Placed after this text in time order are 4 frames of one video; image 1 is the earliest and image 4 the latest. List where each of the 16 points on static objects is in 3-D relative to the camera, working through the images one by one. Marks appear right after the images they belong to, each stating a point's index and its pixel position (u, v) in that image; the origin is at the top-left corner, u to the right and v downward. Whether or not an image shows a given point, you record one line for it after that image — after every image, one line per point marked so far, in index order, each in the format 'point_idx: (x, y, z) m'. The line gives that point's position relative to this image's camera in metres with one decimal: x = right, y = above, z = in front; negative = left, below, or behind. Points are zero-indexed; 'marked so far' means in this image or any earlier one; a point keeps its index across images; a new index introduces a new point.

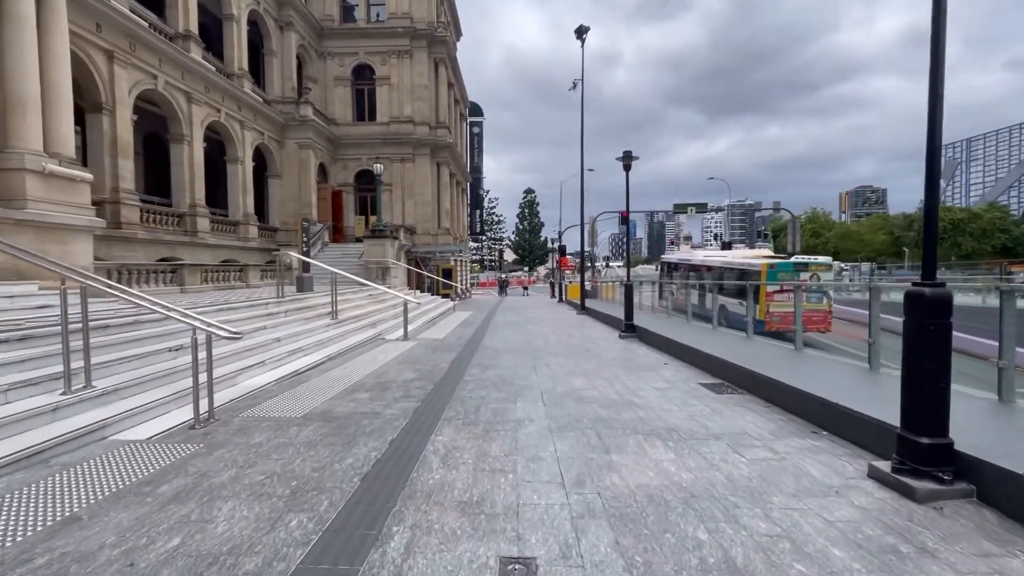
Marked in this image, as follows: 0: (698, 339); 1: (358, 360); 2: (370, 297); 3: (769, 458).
0: (+4.6, -1.2, +12.0) m
1: (-3.0, -1.5, +9.5) m
2: (-4.9, -0.3, +16.5) m
3: (+2.4, -1.6, +4.4) m
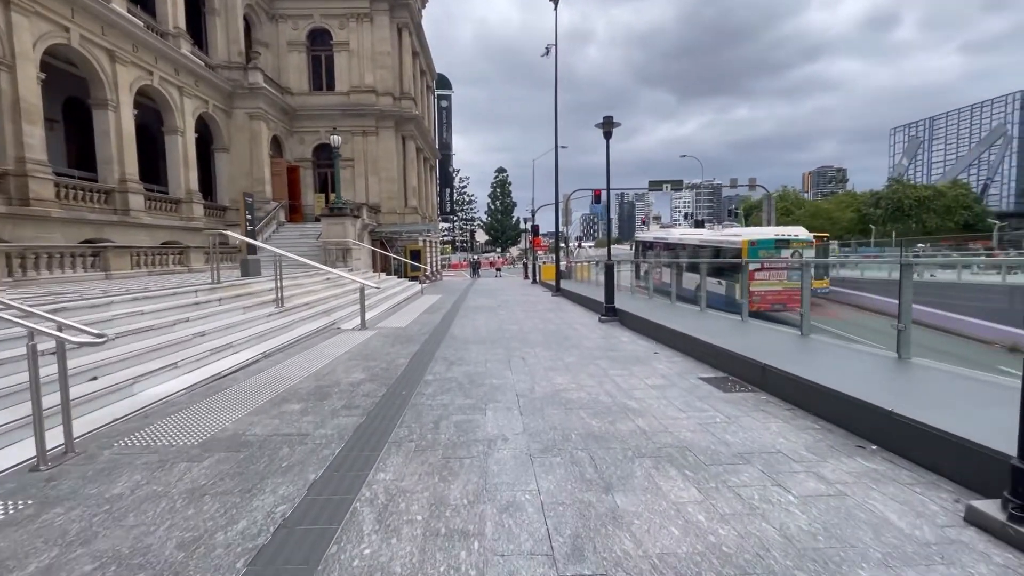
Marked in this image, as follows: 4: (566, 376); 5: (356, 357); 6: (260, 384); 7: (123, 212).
0: (+4.0, -0.8, +11.0) m
1: (-3.5, -1.2, +8.1) m
2: (-5.8, +0.2, +14.9) m
3: (+2.1, -1.4, +3.3) m
4: (+0.8, -1.2, +6.8) m
5: (-2.6, -1.2, +8.1) m
6: (-3.3, -1.3, +6.3) m
7: (-14.2, +2.8, +17.4) m
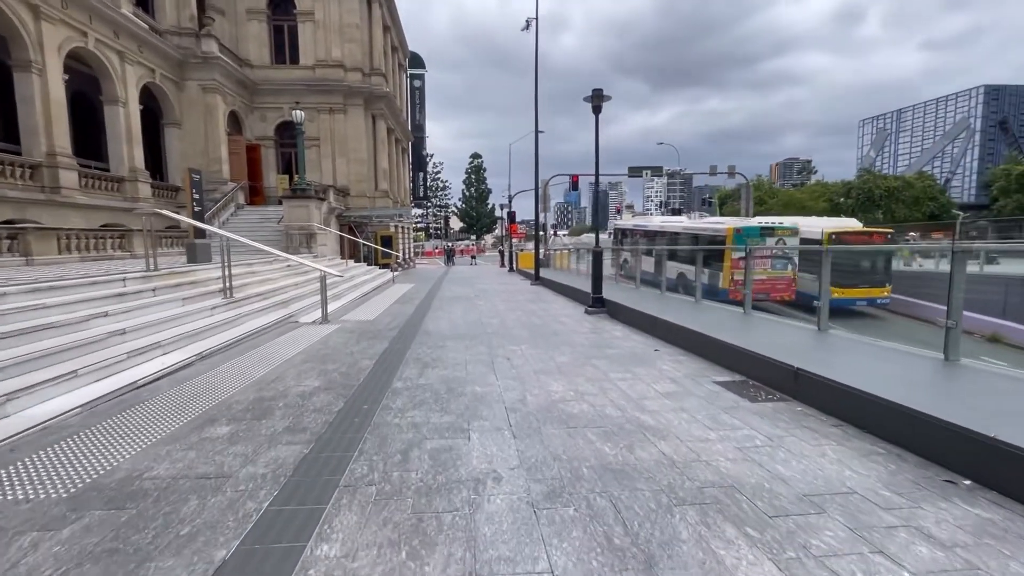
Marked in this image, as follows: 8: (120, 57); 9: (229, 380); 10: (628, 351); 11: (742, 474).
0: (+3.6, -0.5, +10.2) m
1: (-3.8, -1.0, +6.8) m
2: (-6.4, +0.5, +13.5) m
3: (+2.1, -1.4, +2.4) m
4: (+0.6, -1.1, +5.8) m
5: (-2.9, -1.0, +6.9) m
6: (-3.5, -1.2, +5.1) m
7: (-14.9, +3.2, +15.5) m
8: (-15.3, +9.0, +18.7) m
9: (-3.4, -1.1, +5.7) m
10: (+1.8, -1.0, +7.4) m
11: (+1.6, -1.3, +3.4) m
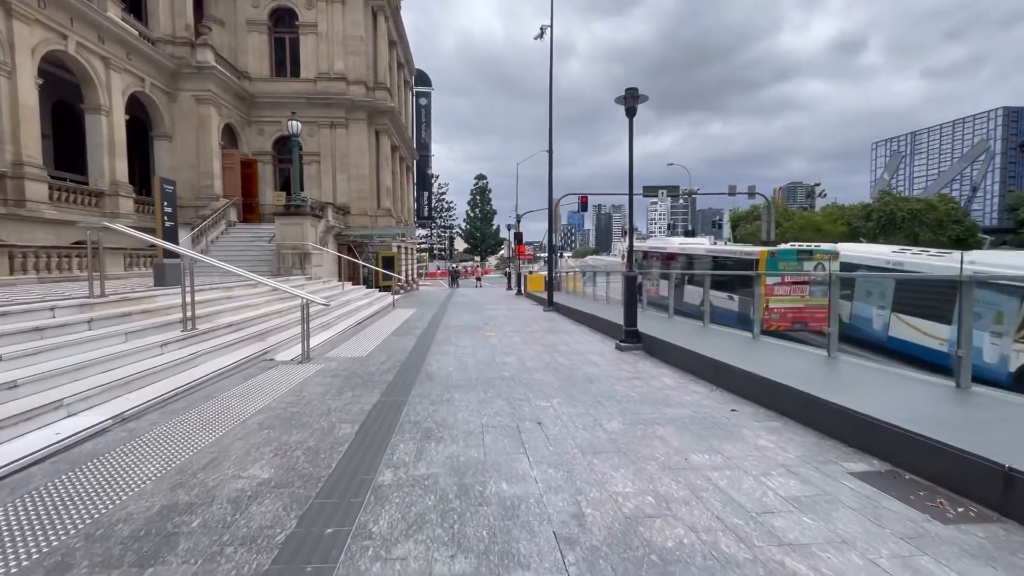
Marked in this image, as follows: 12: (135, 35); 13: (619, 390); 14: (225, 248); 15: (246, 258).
0: (+3.9, -1.1, +8.4) m
1: (-3.4, -1.4, +5.1) m
2: (-6.0, -0.1, +11.8) m
3: (+2.5, -1.6, +0.5) m
4: (+0.9, -1.5, +4.0) m
5: (-2.5, -1.4, +5.1) m
6: (-3.2, -1.5, +3.3) m
7: (-14.4, +2.5, +14.0) m
8: (-14.8, +8.2, +17.4) m
9: (-3.1, -1.4, +4.0) m
10: (+2.1, -1.4, +5.6) m
11: (+1.9, -1.6, +1.5) m
12: (-14.6, +9.8, +18.5) m
13: (+1.4, -1.4, +6.5) m
14: (-11.8, +1.6, +19.7) m
15: (-10.6, +1.2, +19.1) m
